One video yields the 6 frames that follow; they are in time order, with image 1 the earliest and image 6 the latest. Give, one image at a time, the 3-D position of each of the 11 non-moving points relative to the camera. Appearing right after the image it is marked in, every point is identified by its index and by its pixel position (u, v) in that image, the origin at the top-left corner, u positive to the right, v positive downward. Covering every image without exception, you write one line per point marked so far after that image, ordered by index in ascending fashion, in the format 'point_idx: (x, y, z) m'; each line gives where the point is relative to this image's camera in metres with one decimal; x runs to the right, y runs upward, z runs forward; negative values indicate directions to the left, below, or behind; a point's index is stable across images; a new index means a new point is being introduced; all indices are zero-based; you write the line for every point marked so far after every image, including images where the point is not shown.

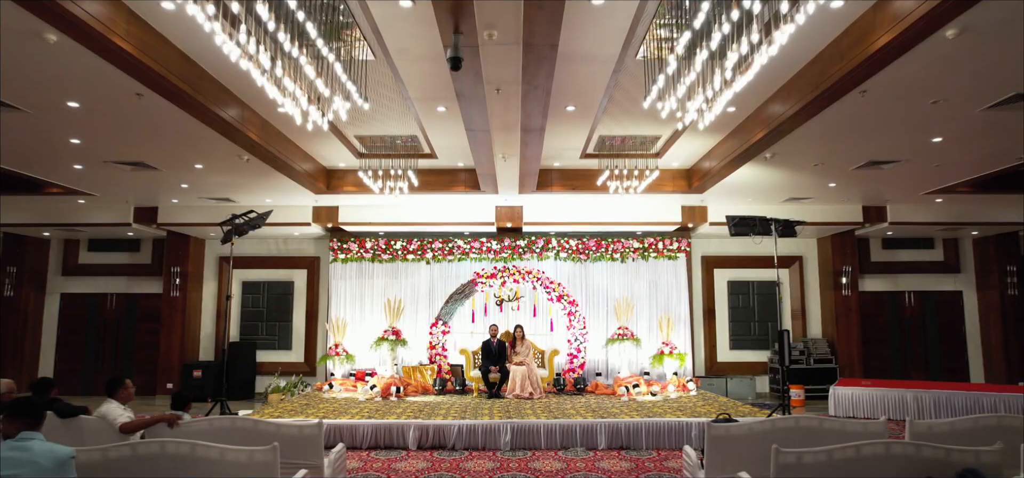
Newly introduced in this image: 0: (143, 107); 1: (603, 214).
0: (-3.3, +1.2, +5.5) m
1: (+1.5, +0.4, +10.1) m
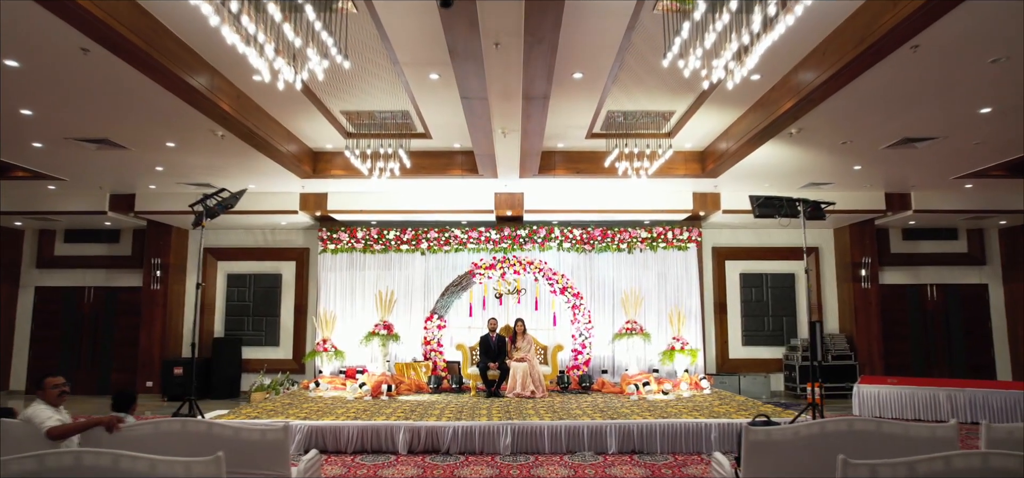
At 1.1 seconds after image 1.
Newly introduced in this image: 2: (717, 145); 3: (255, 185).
0: (-3.3, +1.3, +4.9) m
1: (+1.5, +0.6, +9.4) m
2: (+2.6, +1.2, +8.0) m
3: (-3.7, +0.8, +9.1) m
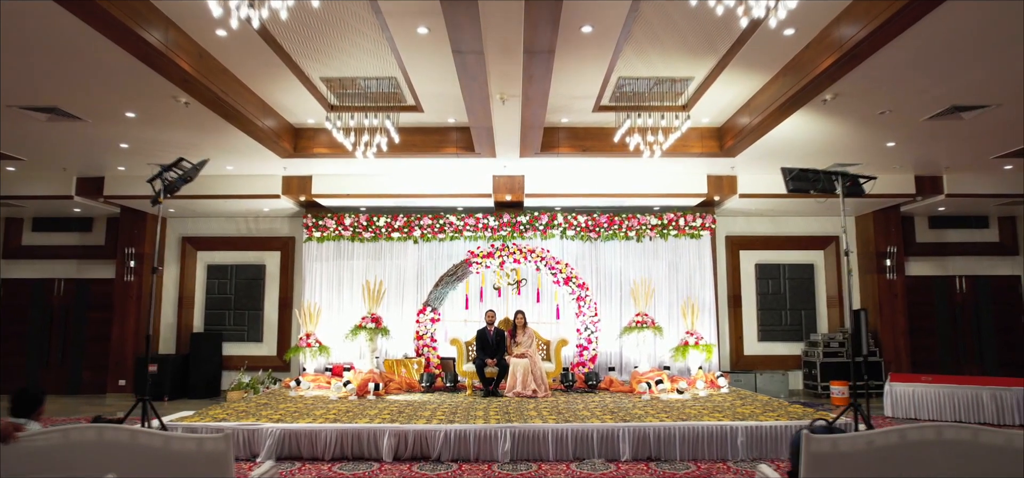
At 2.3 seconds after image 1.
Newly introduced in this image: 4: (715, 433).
0: (-3.3, +1.5, +4.2) m
1: (+1.5, +0.8, +8.7) m
2: (+2.6, +1.4, +7.3) m
3: (-3.7, +1.0, +8.4) m
4: (+1.8, -1.7, +5.4) m
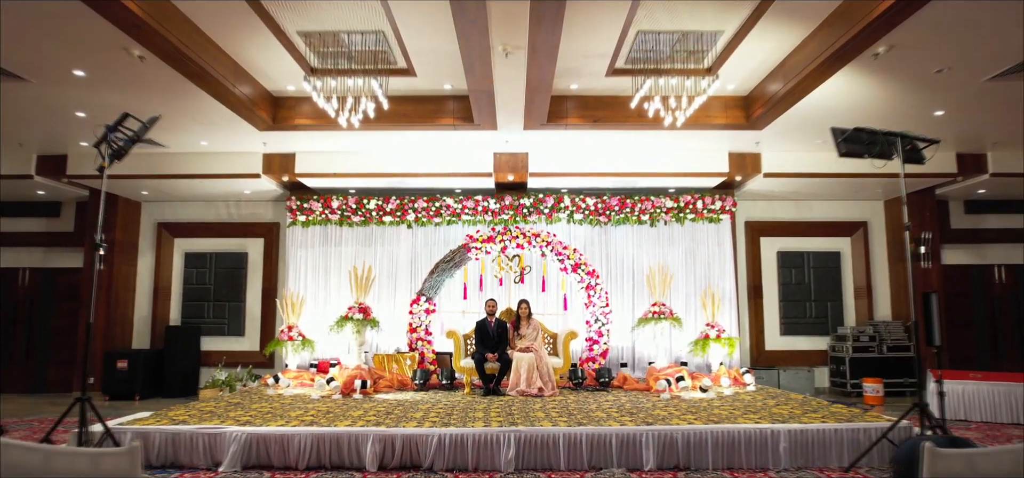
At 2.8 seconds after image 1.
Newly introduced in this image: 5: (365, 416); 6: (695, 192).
0: (-3.2, +1.7, +3.4) m
1: (+1.5, +1.0, +8.0) m
2: (+2.7, +1.6, +6.5) m
3: (-3.7, +1.2, +7.6) m
4: (+1.8, -1.5, +4.6) m
5: (-1.3, -1.5, +5.4) m
6: (+2.5, +0.6, +8.6) m
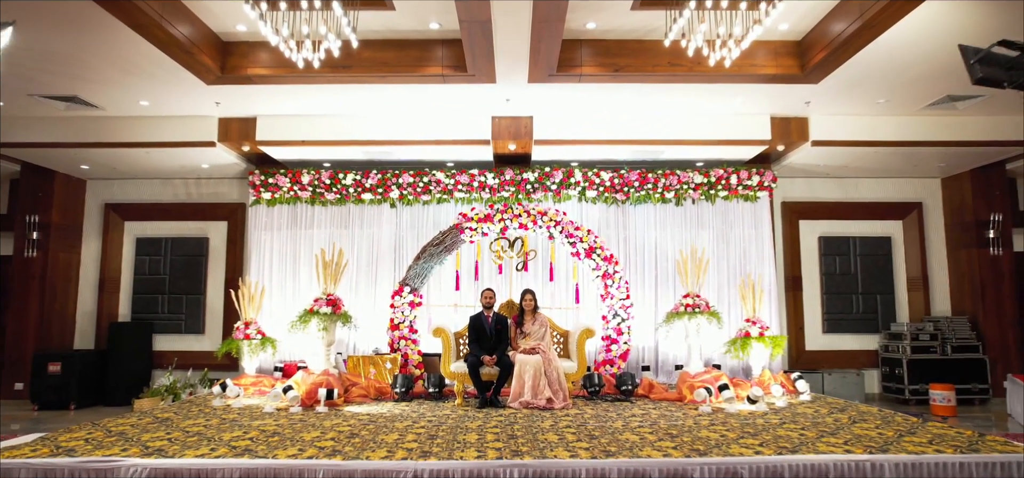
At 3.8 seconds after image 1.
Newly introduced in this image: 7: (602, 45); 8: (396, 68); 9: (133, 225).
0: (-3.2, +1.9, +2.1) m
1: (+1.5, +1.2, +6.7) m
2: (+2.7, +1.8, +5.2) m
3: (-3.7, +1.4, +6.4) m
4: (+1.8, -1.3, +3.4) m
5: (-1.3, -1.3, +4.2) m
6: (+2.5, +0.9, +7.4) m
7: (+0.8, +1.7, +5.6) m
8: (-1.0, +1.5, +5.6) m
9: (-5.1, +0.2, +8.4) m
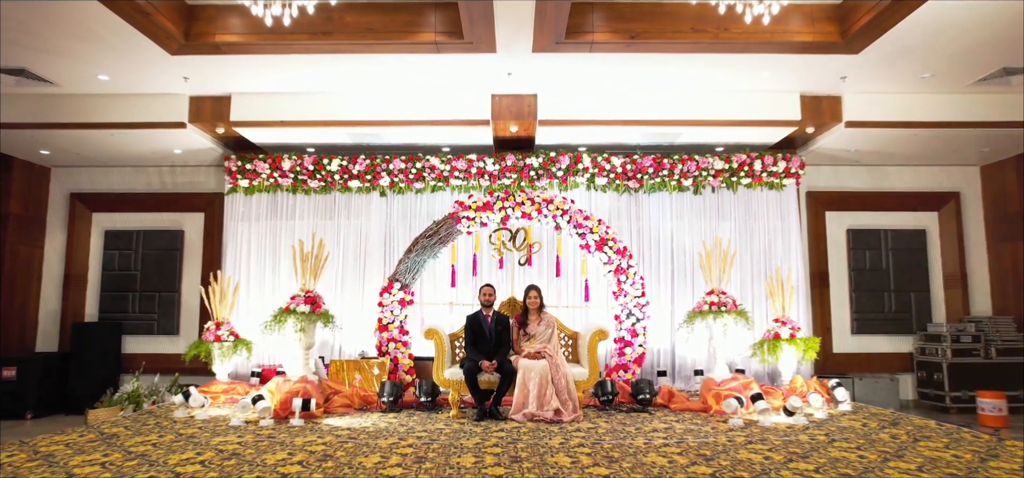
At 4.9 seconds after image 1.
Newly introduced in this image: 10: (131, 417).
0: (-3.2, +2.0, +1.5) m
1: (+1.5, +1.3, +6.0) m
2: (+2.7, +1.9, +4.6) m
3: (-3.7, +1.5, +5.7) m
4: (+1.8, -1.2, +2.7) m
5: (-1.2, -1.2, +3.5) m
6: (+2.6, +1.0, +6.7) m
7: (+0.8, +1.8, +4.9) m
8: (-1.0, +1.6, +4.9) m
9: (-5.1, +0.3, +7.7) m
10: (-3.0, -1.4, +4.9) m
